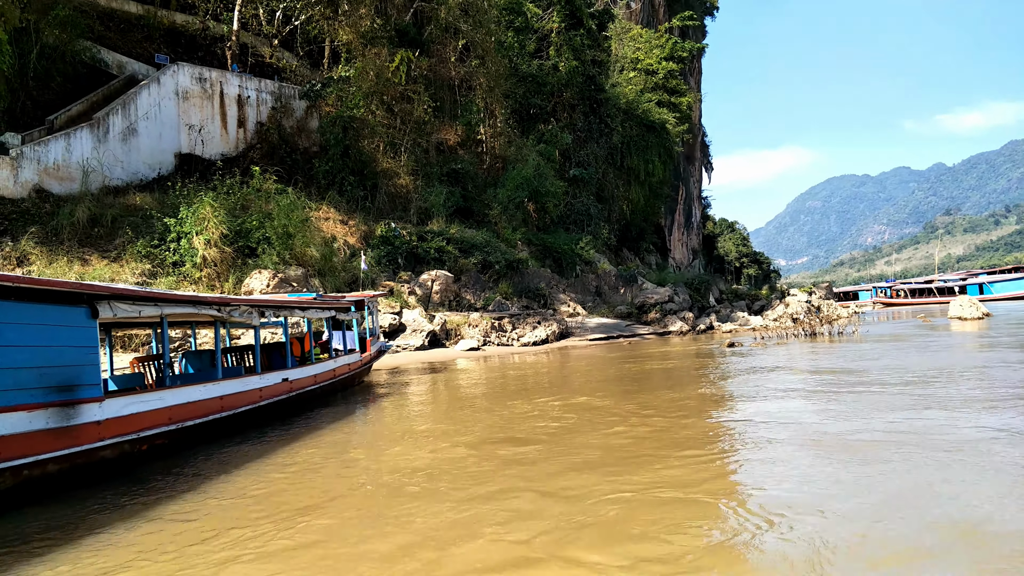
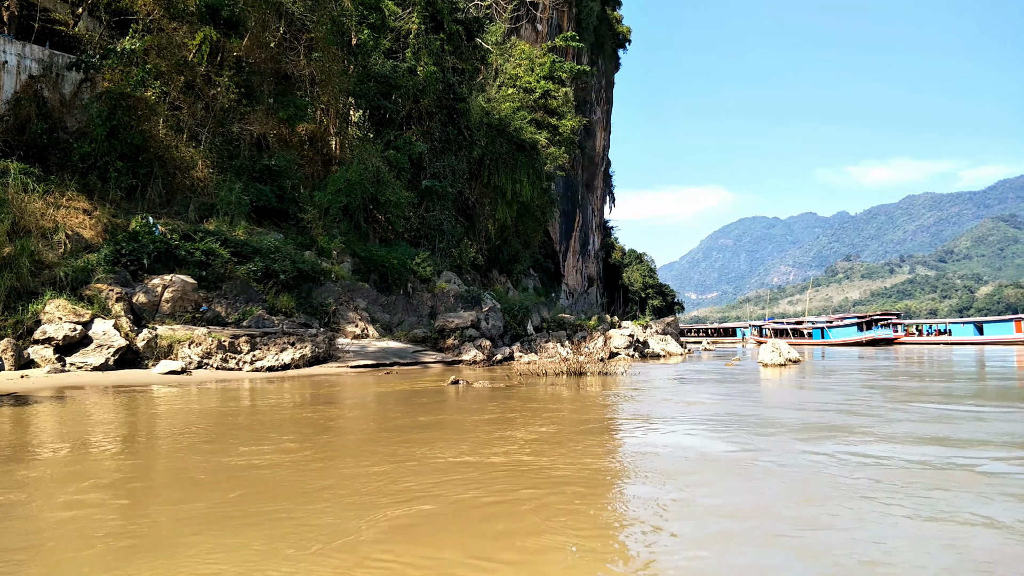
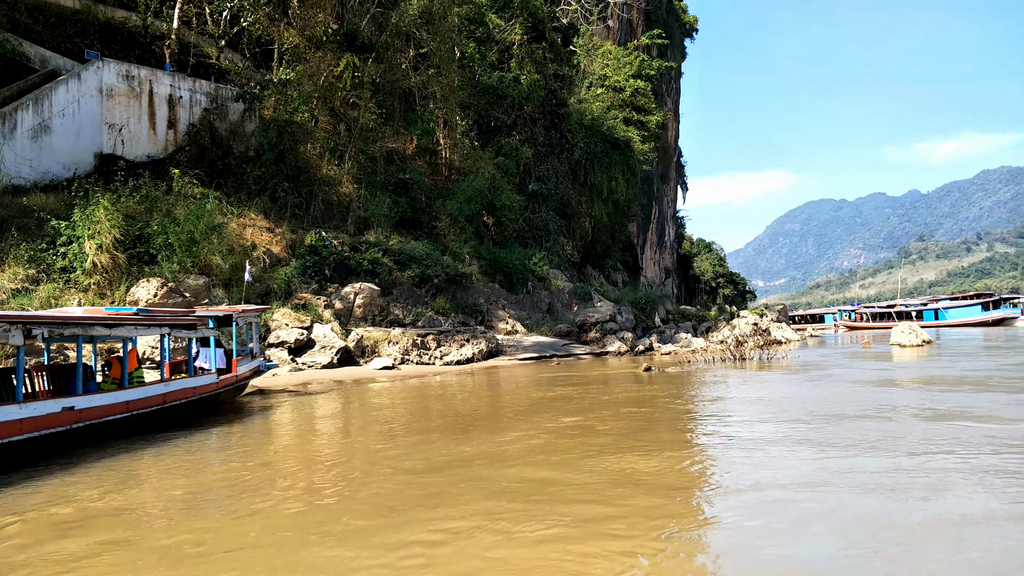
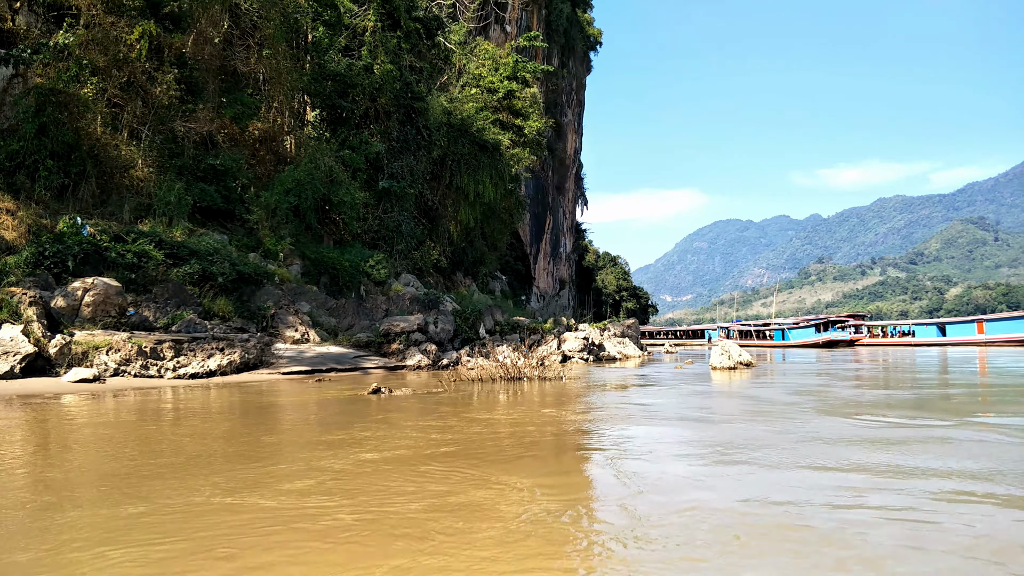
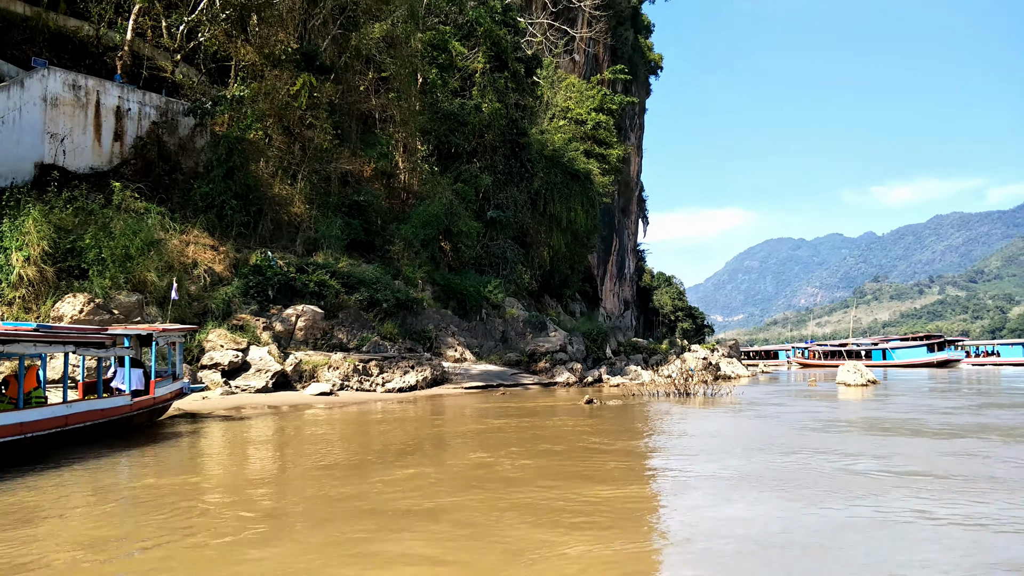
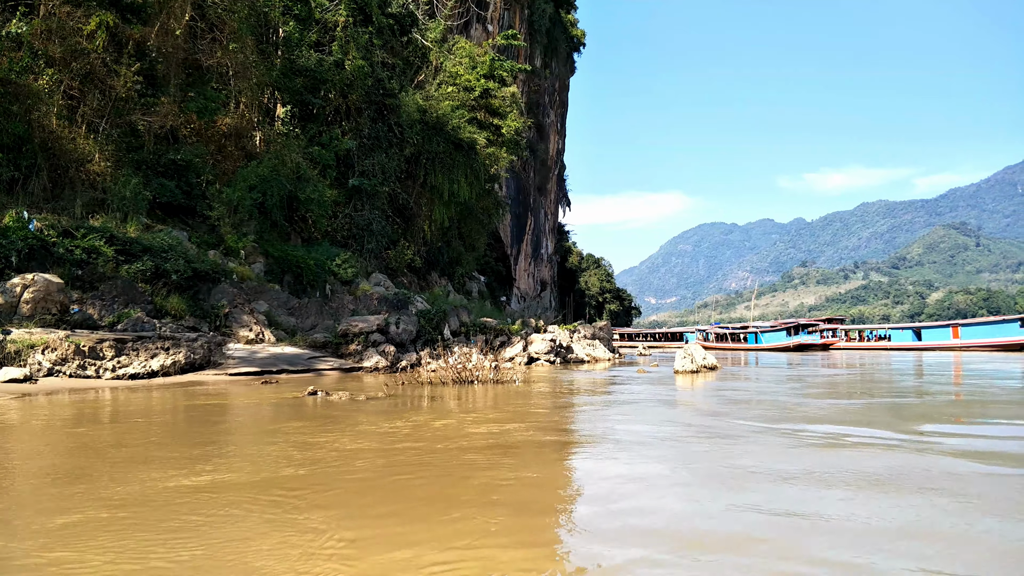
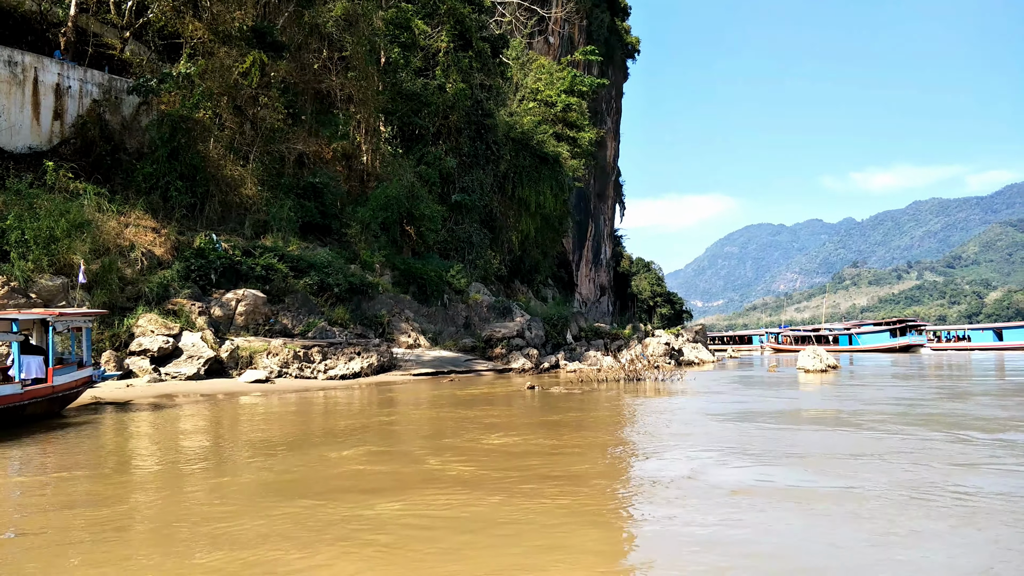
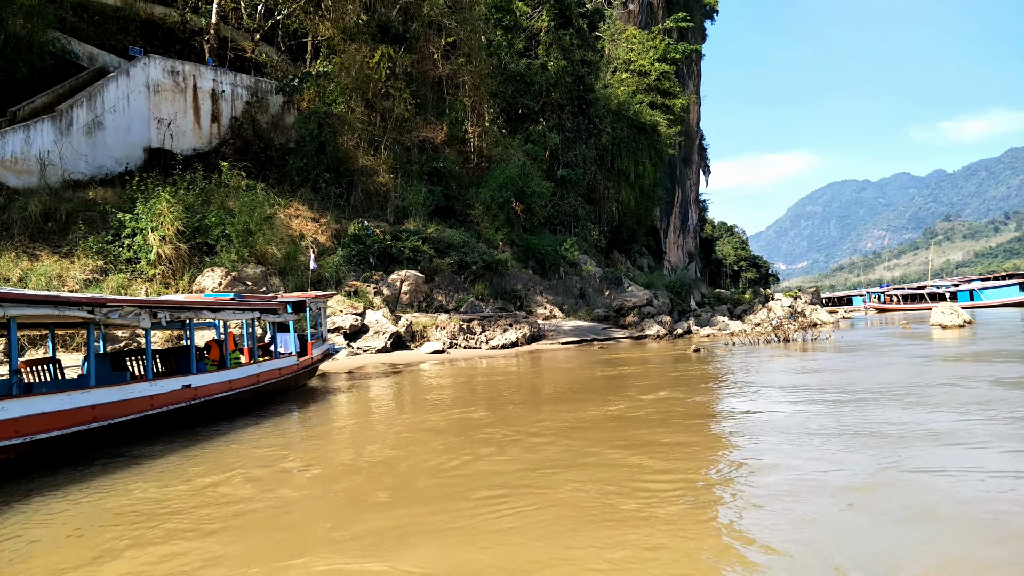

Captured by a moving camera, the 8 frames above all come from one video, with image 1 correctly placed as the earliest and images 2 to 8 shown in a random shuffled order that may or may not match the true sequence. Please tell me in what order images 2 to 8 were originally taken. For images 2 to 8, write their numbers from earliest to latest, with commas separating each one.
8, 3, 5, 7, 2, 4, 6
